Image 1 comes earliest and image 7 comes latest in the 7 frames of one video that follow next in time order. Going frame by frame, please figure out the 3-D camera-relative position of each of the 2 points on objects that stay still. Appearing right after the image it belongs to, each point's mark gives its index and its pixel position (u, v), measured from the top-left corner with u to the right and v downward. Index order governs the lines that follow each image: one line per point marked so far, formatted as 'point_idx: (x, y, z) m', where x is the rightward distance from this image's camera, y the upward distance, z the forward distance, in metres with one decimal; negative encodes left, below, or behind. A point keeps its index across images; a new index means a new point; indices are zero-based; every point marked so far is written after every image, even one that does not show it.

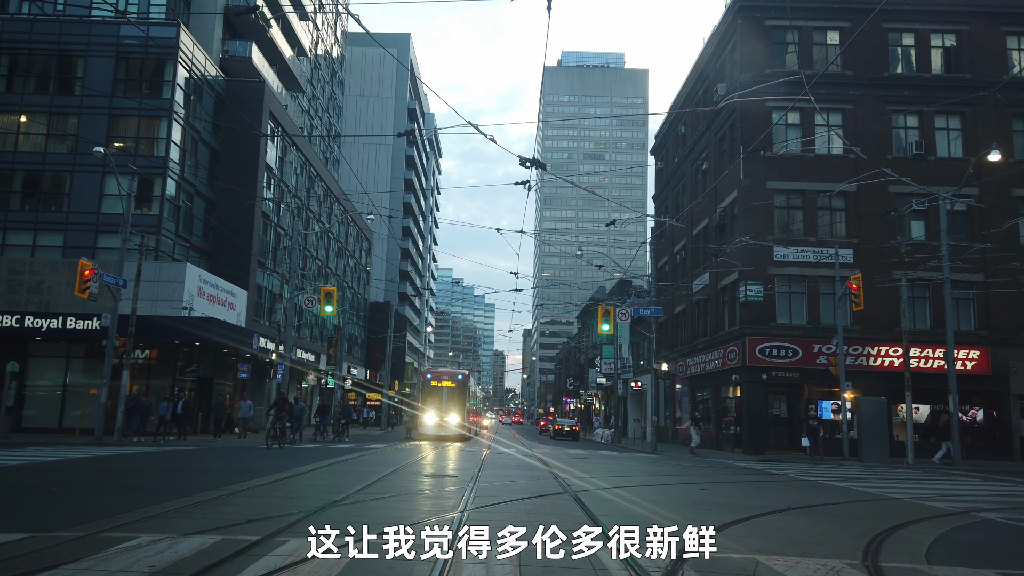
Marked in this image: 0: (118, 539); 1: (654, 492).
0: (-3.8, -2.4, +7.4) m
1: (+2.8, -4.0, +14.8) m
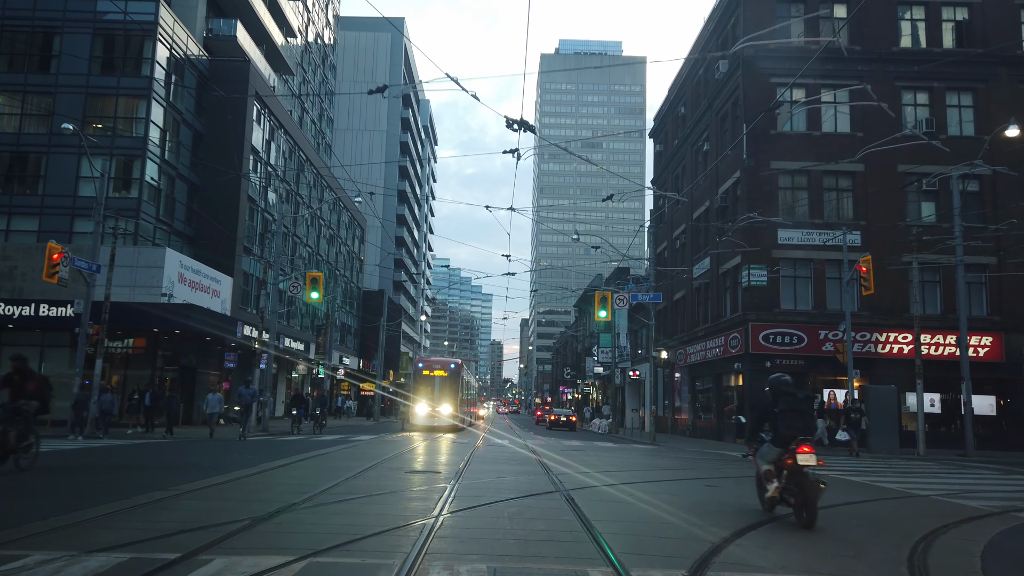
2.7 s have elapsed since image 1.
0: (-4.0, -2.1, +6.0) m
1: (+2.6, -3.6, +13.5) m
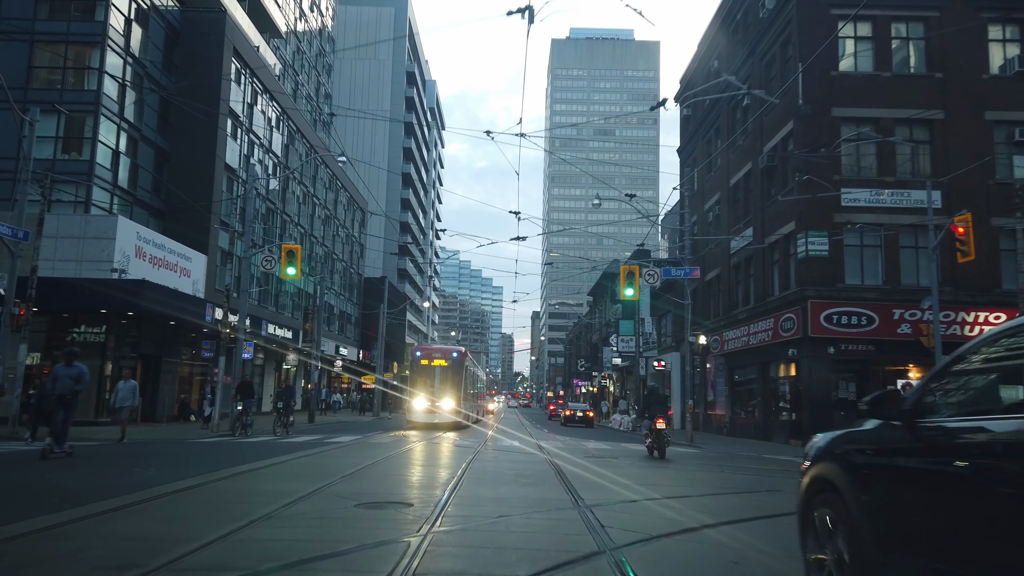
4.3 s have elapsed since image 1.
0: (-4.0, -1.4, +1.1) m
1: (+2.7, -2.7, +8.5) m
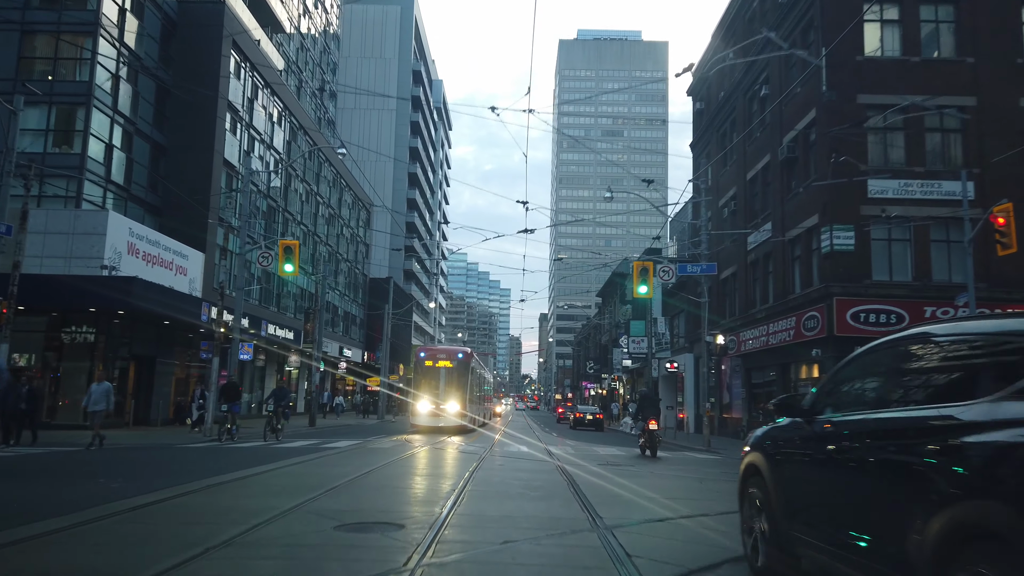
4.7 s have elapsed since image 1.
0: (-4.0, -1.2, -0.2) m
1: (+2.8, -2.6, +7.1) m
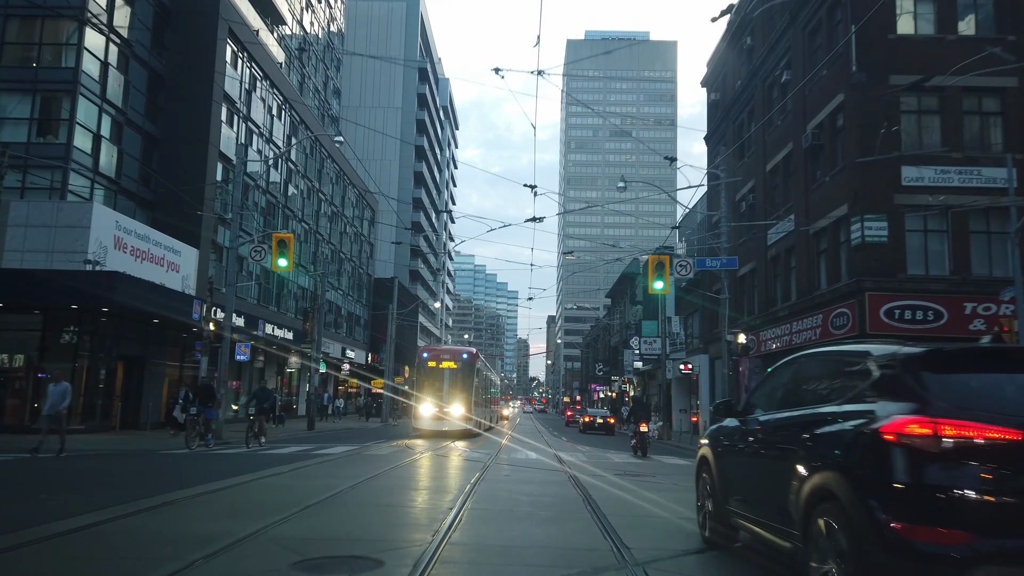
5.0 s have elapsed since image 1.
0: (-4.0, -1.0, -1.8) m
1: (+2.8, -2.4, +5.5) m
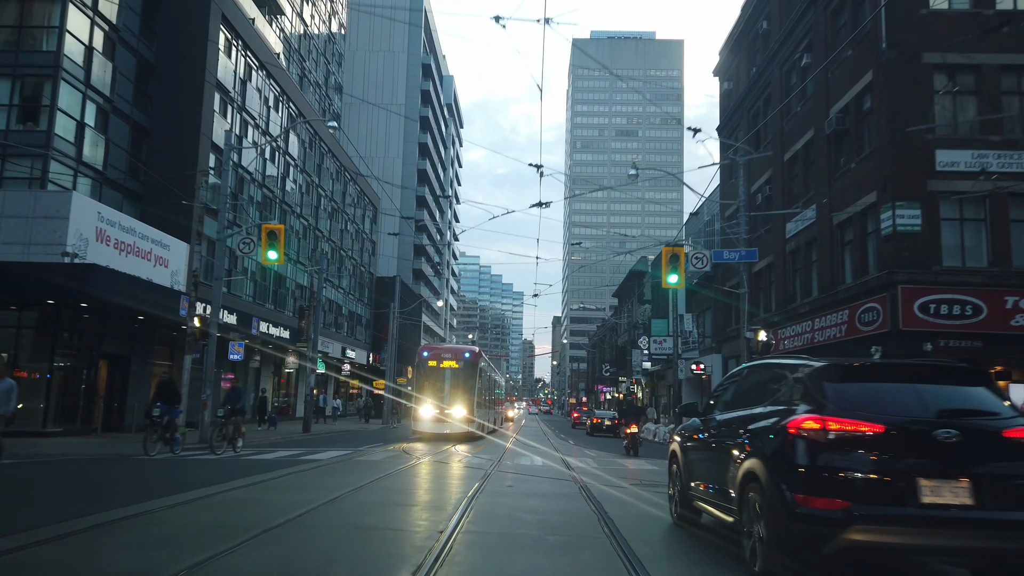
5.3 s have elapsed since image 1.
0: (-4.1, -0.7, -3.3) m
1: (+2.8, -2.1, +3.9) m
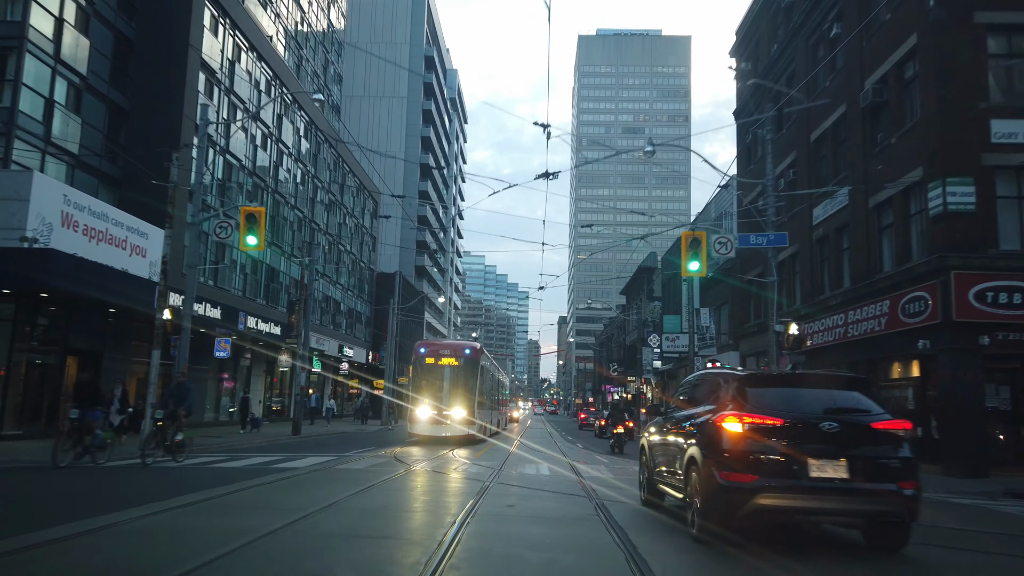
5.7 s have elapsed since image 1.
0: (-4.2, -0.4, -5.6) m
1: (+2.7, -1.8, +1.6) m
